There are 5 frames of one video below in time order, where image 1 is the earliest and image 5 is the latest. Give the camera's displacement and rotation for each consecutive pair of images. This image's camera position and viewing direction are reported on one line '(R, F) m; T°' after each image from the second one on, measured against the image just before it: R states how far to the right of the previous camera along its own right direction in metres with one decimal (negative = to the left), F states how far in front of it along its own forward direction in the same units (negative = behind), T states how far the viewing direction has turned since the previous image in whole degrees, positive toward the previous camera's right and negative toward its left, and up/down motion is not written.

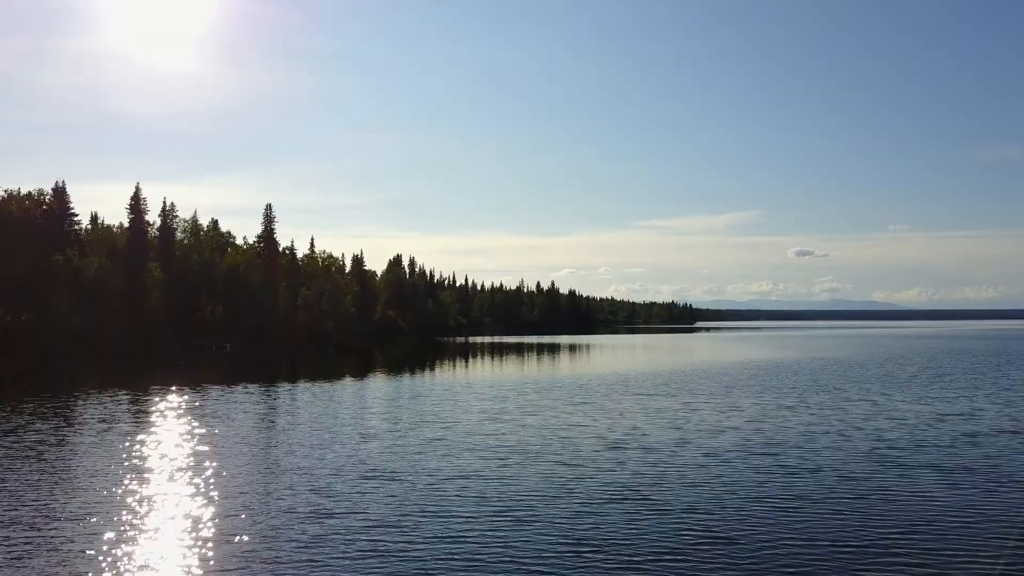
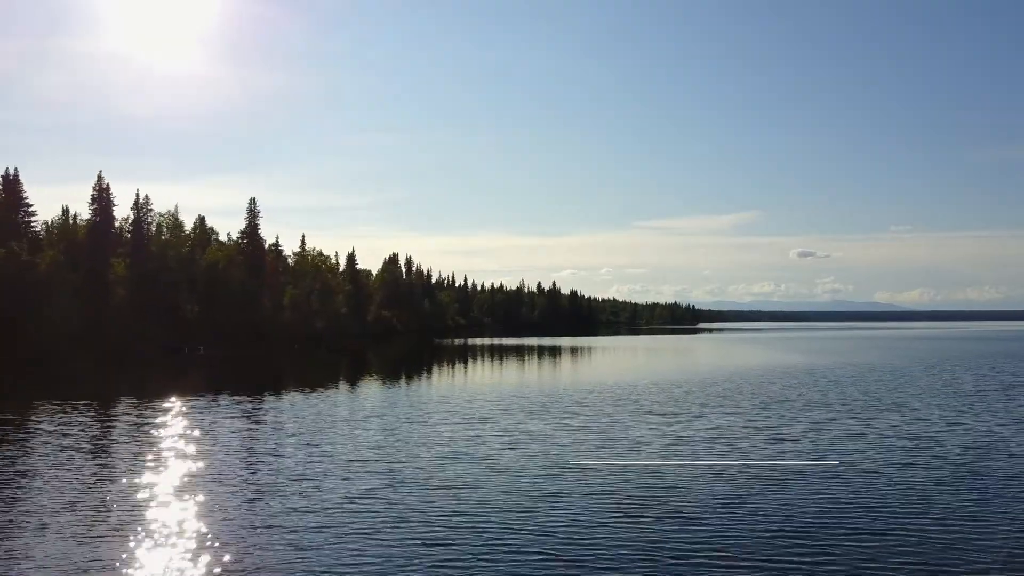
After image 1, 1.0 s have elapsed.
(+0.2, +2.4) m; 0°
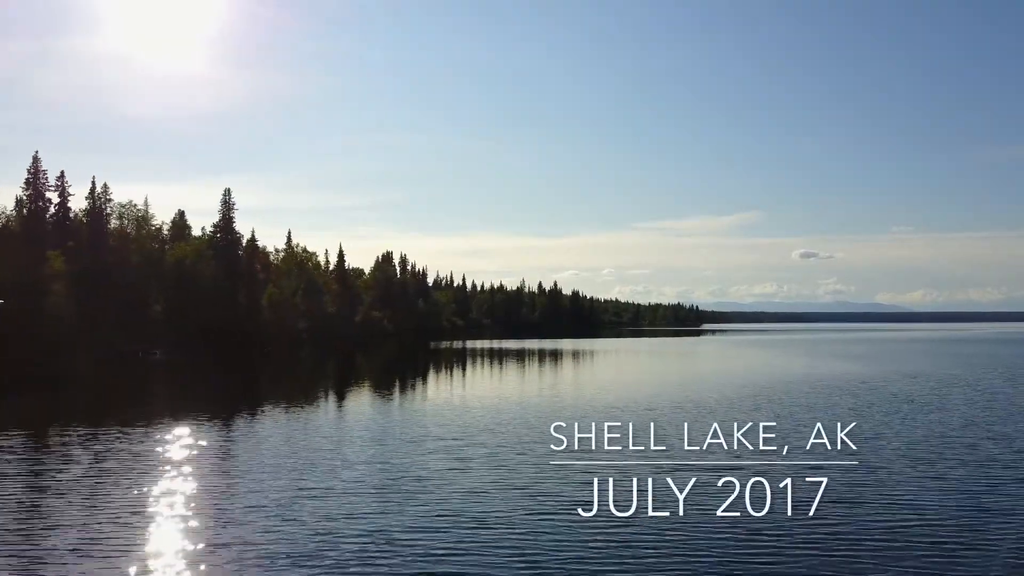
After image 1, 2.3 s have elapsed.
(+0.2, +3.4) m; 0°
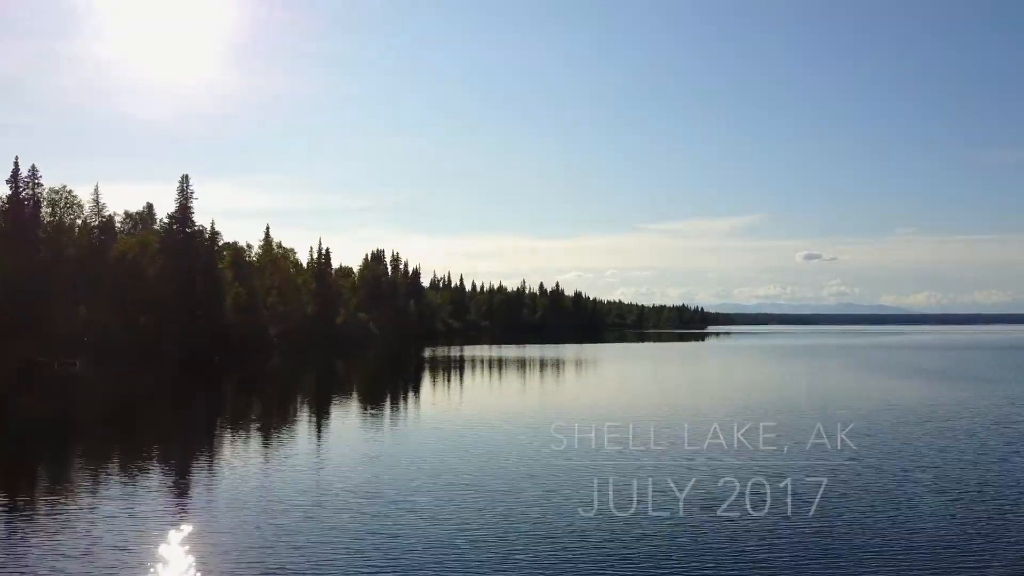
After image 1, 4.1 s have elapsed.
(+0.5, +4.5) m; 0°
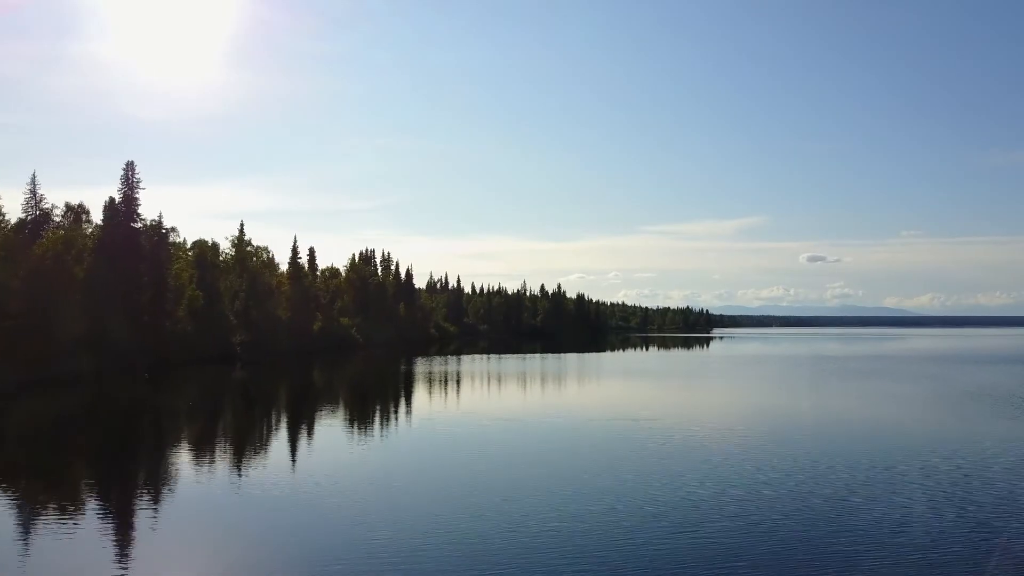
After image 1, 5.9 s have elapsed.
(+0.3, +4.6) m; 0°
